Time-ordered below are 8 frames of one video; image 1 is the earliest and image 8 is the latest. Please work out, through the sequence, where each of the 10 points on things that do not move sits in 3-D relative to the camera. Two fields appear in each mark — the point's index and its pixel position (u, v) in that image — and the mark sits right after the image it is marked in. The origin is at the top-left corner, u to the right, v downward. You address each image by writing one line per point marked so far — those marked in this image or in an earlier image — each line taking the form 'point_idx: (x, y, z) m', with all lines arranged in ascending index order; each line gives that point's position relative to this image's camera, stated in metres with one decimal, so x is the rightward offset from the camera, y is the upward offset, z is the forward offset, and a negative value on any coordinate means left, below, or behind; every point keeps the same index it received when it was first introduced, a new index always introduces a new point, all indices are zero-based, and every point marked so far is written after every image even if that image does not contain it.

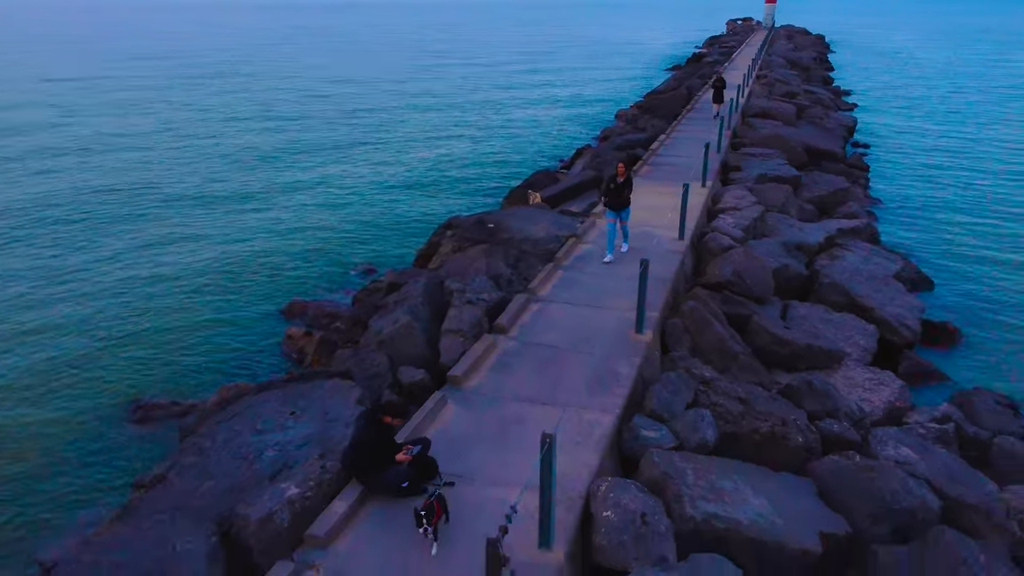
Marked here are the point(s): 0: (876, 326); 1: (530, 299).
0: (+5.6, -0.6, +12.4) m
1: (+0.2, -0.1, +10.1) m
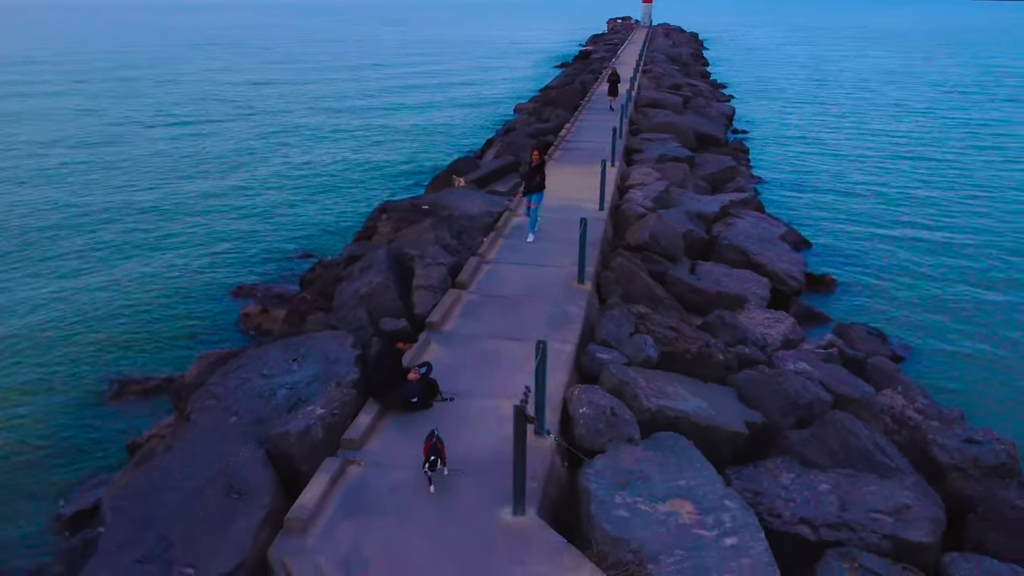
0: (+4.6, +0.2, +14.5) m
1: (-0.4, +0.4, +11.4) m
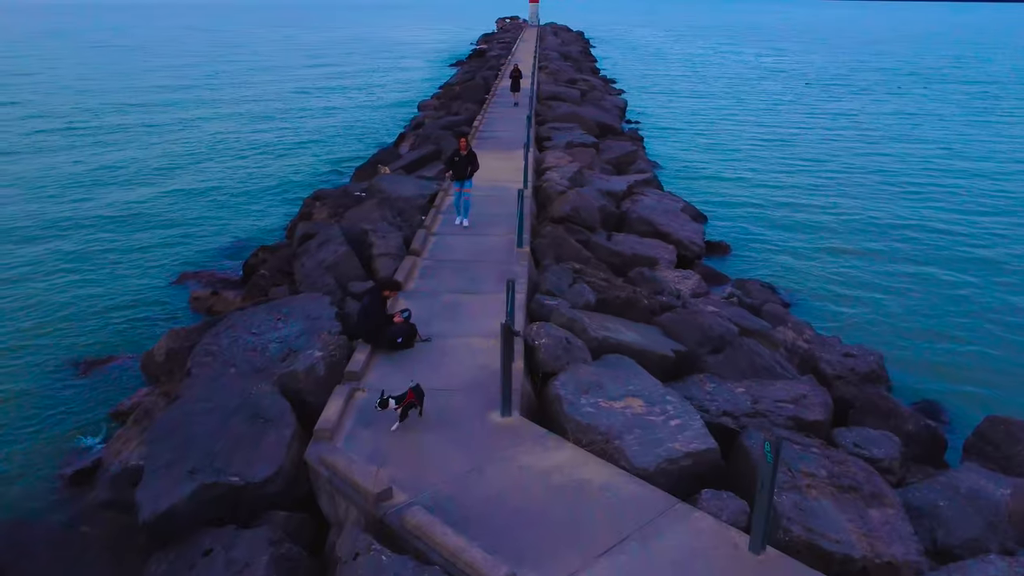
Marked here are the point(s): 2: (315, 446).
0: (+3.3, +0.9, +16.4) m
1: (-1.3, +0.9, +12.7) m
2: (-1.7, -1.4, +7.0) m
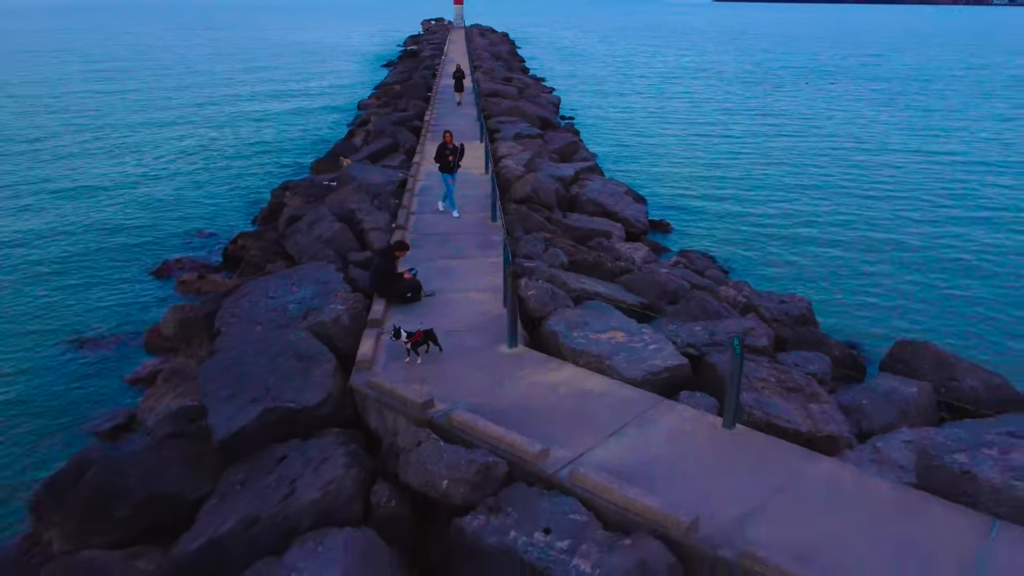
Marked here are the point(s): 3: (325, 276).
0: (+2.5, +1.5, +18.1) m
1: (-1.8, +1.3, +14.0) m
2: (-1.6, -0.9, +8.3) m
3: (-2.6, +0.2, +11.0) m
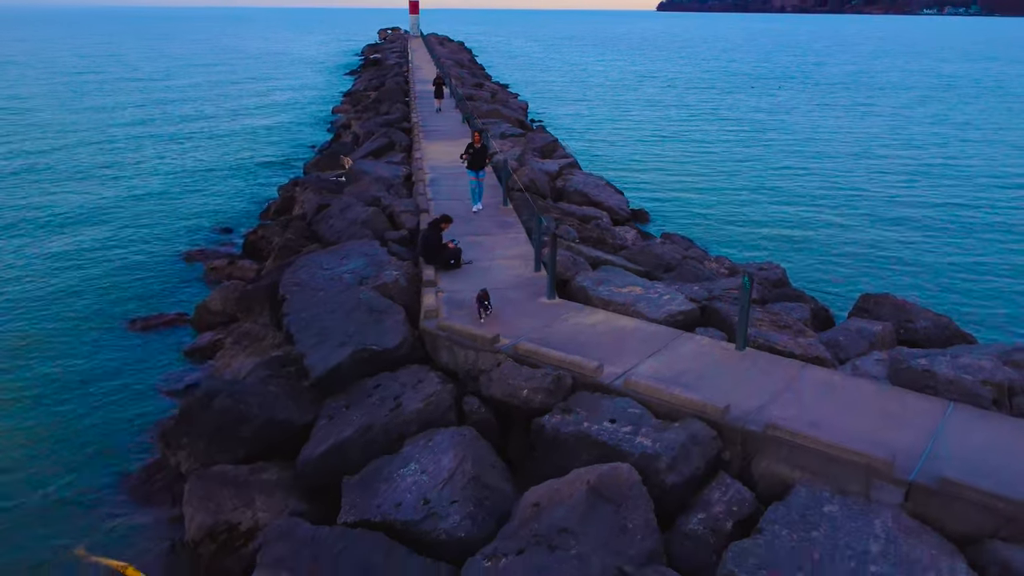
0: (+2.4, +1.9, +19.9) m
1: (-1.6, +1.7, +15.5) m
2: (-1.0, -0.4, +9.8) m
3: (-2.2, +0.6, +12.5) m
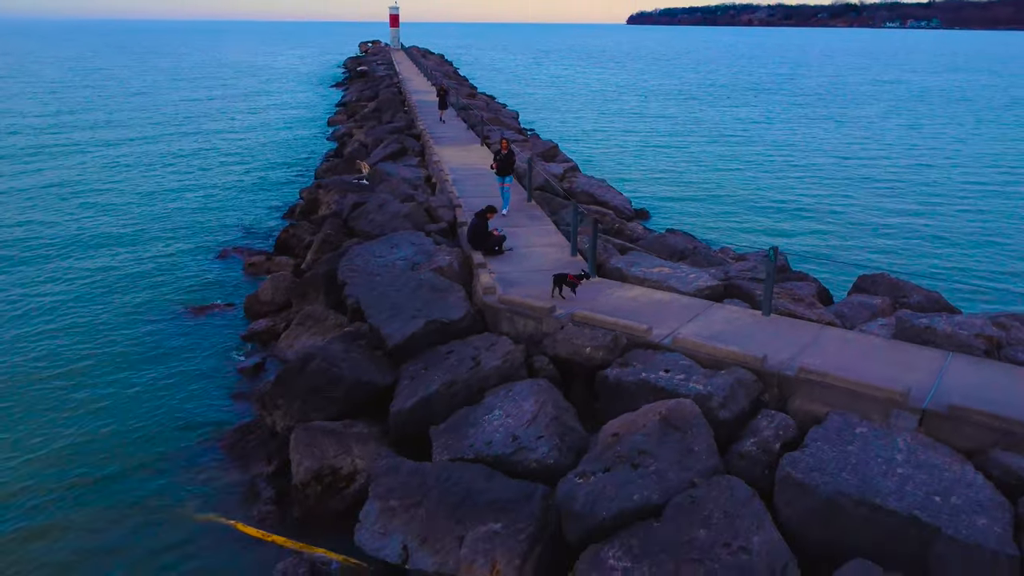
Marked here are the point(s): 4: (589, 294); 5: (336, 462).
0: (+2.7, +2.1, +21.3) m
1: (-1.2, +1.9, +16.8) m
2: (-0.3, -0.1, +11.1) m
3: (-1.6, +0.8, +13.7) m
4: (+1.0, -0.1, +11.0) m
5: (-2.0, -2.0, +9.1) m
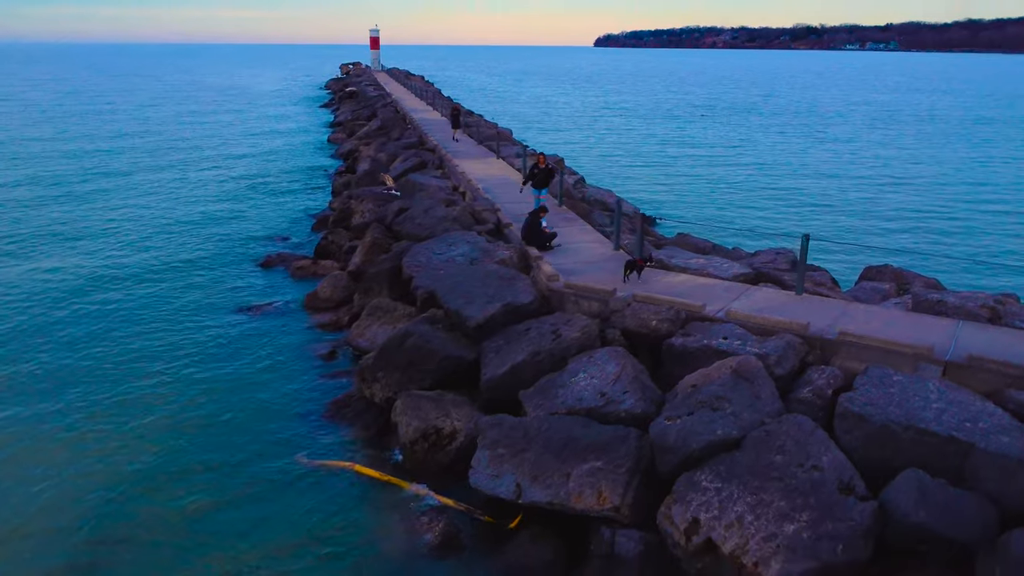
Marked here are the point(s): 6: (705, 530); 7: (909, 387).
0: (+3.3, +2.1, +22.9) m
1: (-0.4, +1.9, +18.2) m
2: (+0.6, +0.1, +12.5) m
3: (-0.8, +0.9, +15.2) m
4: (+2.0, +0.1, +12.5) m
5: (-1.0, -1.8, +10.5) m
6: (+1.9, -2.4, +7.9) m
7: (+4.4, -1.1, +8.9) m
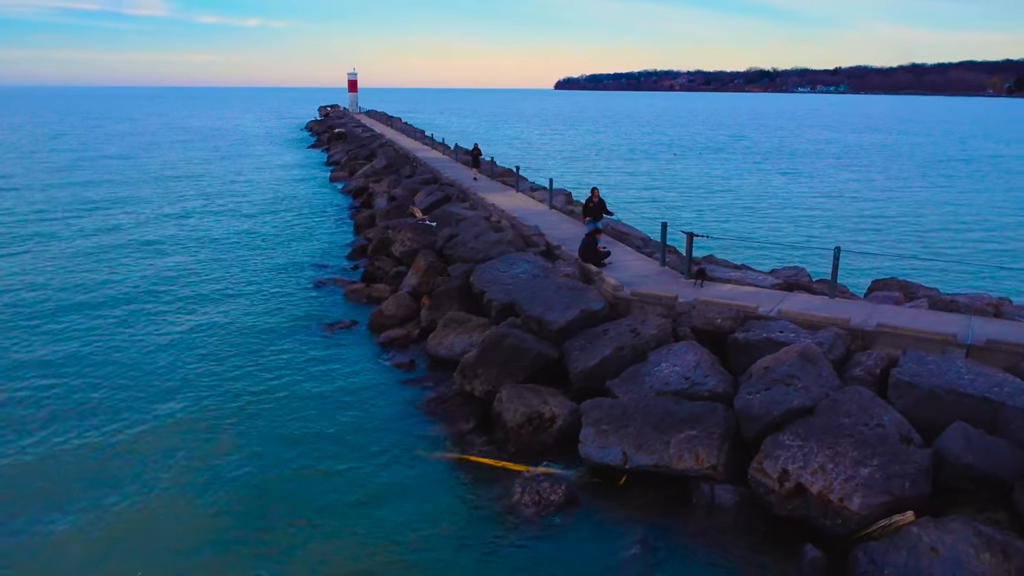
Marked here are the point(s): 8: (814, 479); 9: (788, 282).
0: (+4.0, +1.4, +24.9) m
1: (+0.5, +1.5, +20.1) m
2: (+1.9, -0.1, +14.4) m
3: (+0.4, +0.6, +17.0) m
4: (+3.3, 0.0, +14.4) m
5: (+0.4, -1.8, +12.2) m
6: (+3.4, -2.3, +9.7) m
7: (+5.8, -1.0, +10.9) m
8: (+3.6, -2.3, +9.6) m
9: (+5.2, +0.1, +15.1) m
